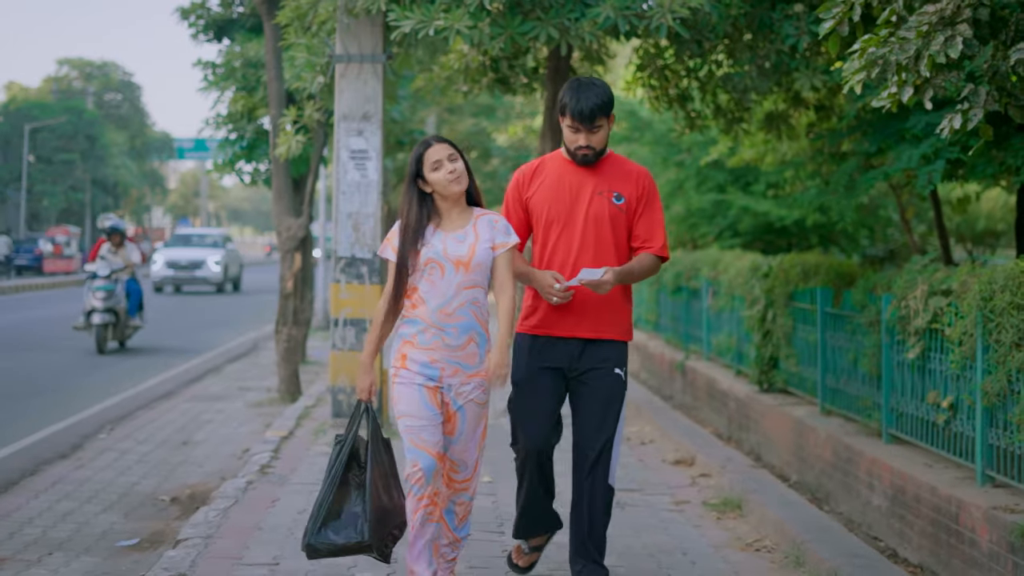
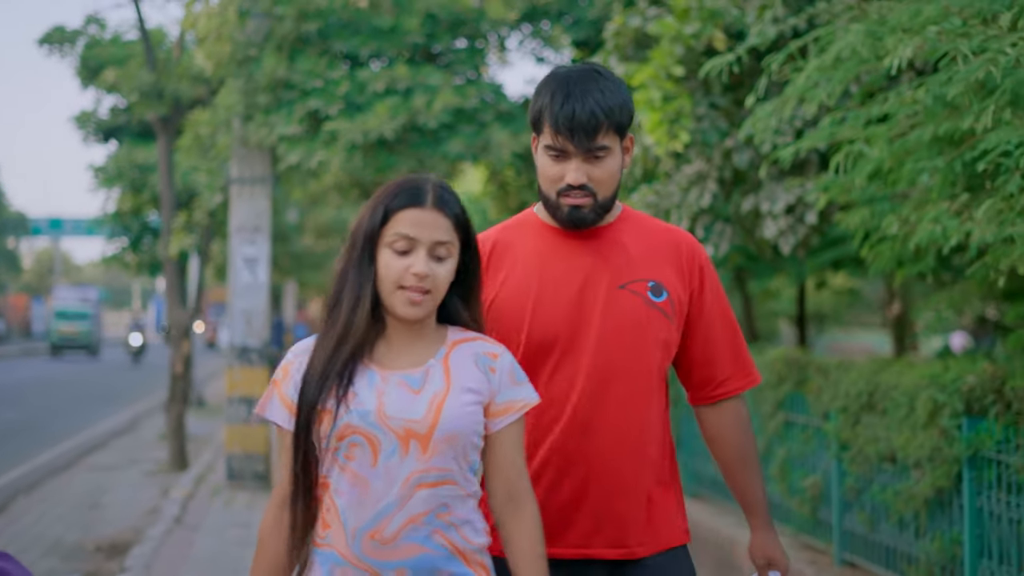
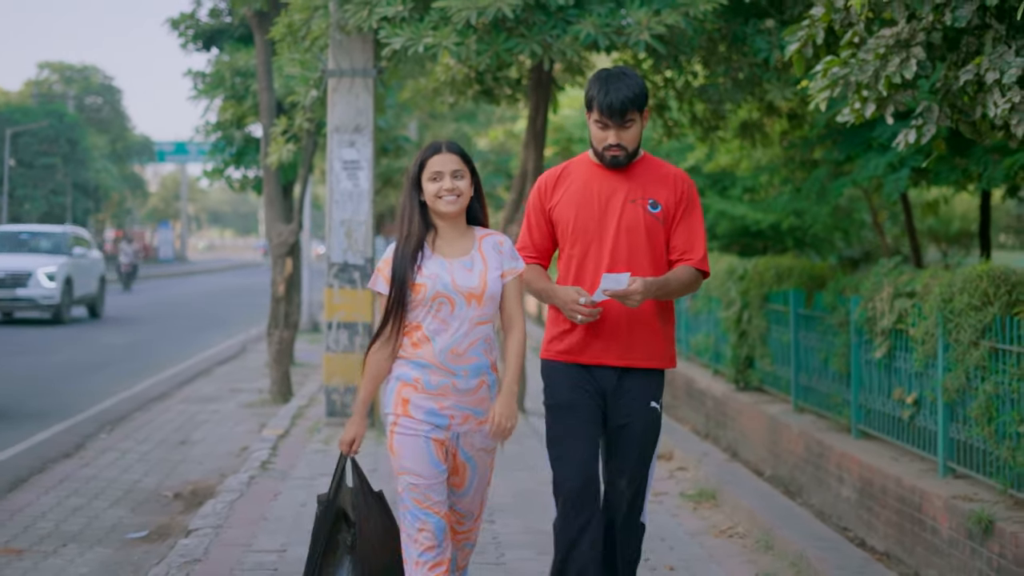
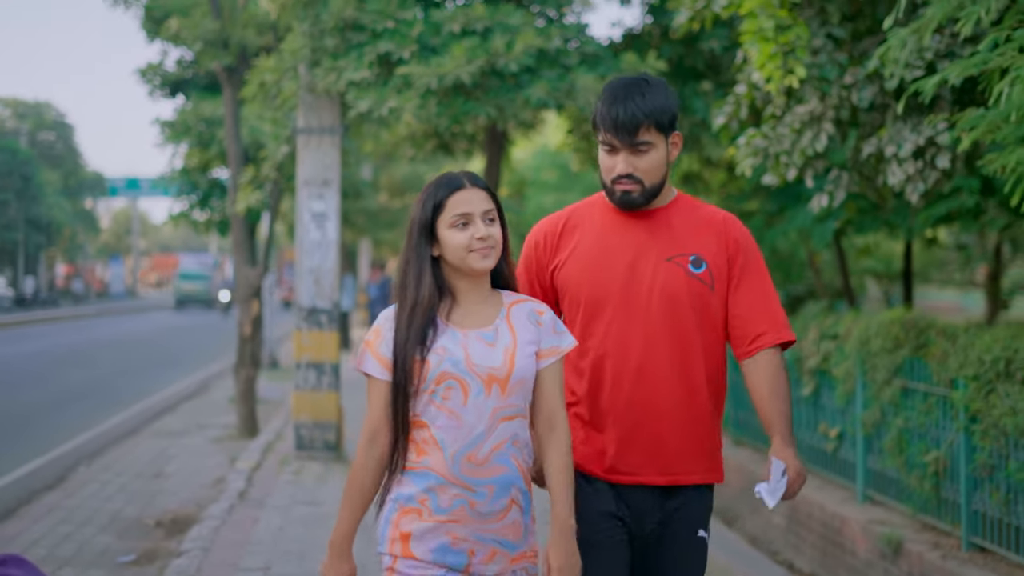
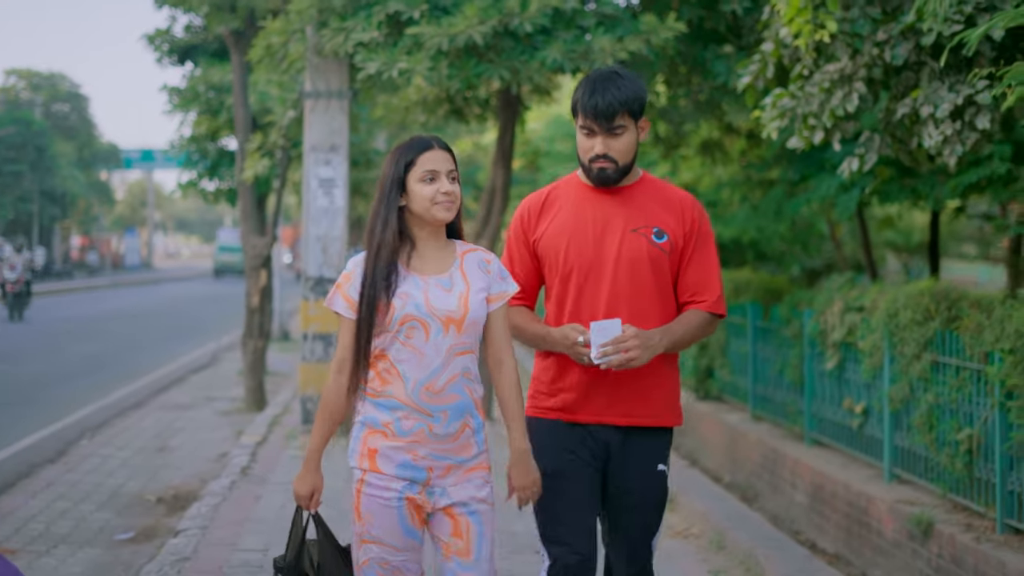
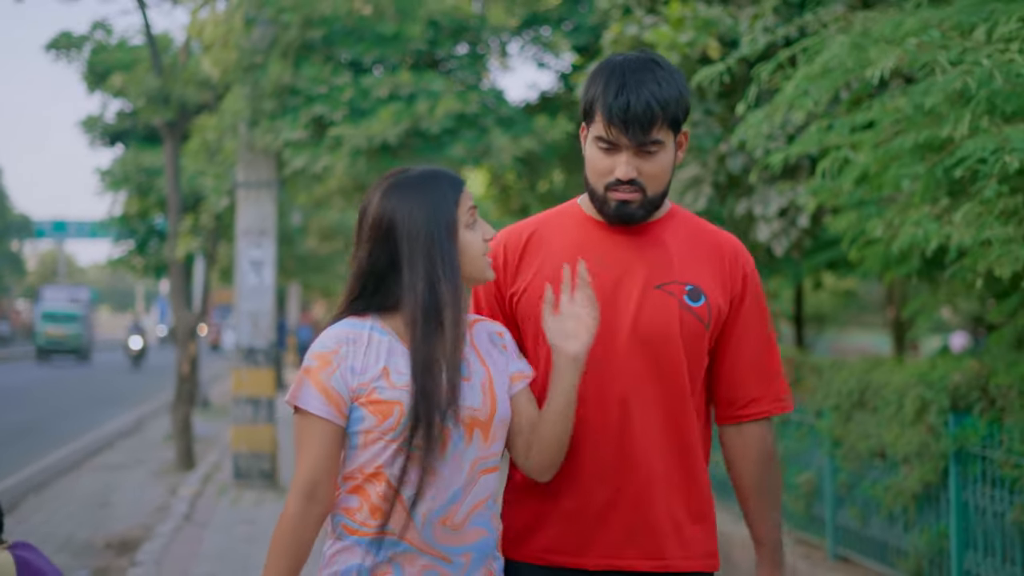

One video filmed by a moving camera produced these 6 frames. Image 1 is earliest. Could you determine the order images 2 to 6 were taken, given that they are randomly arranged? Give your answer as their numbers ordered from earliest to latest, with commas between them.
3, 5, 4, 2, 6
